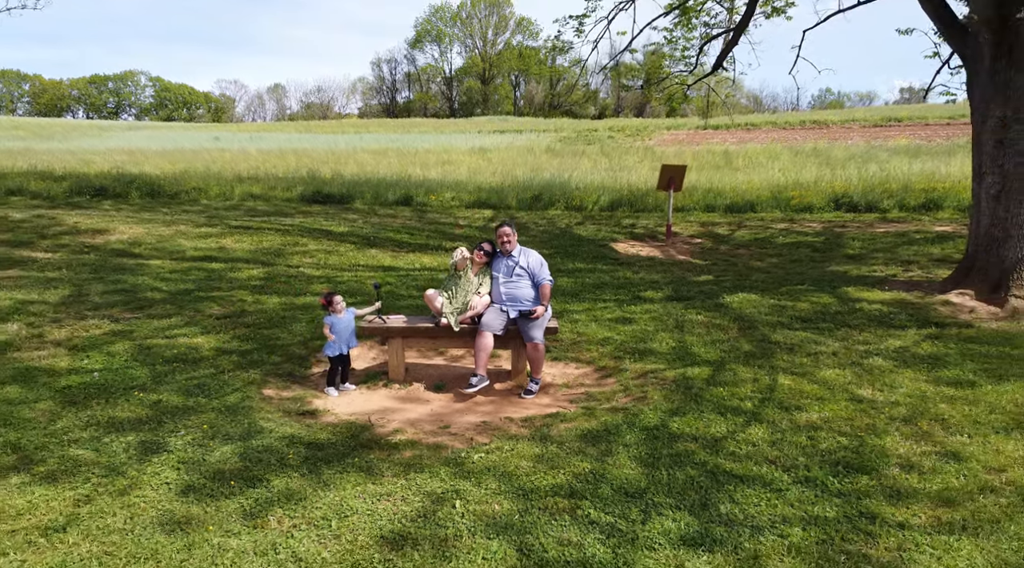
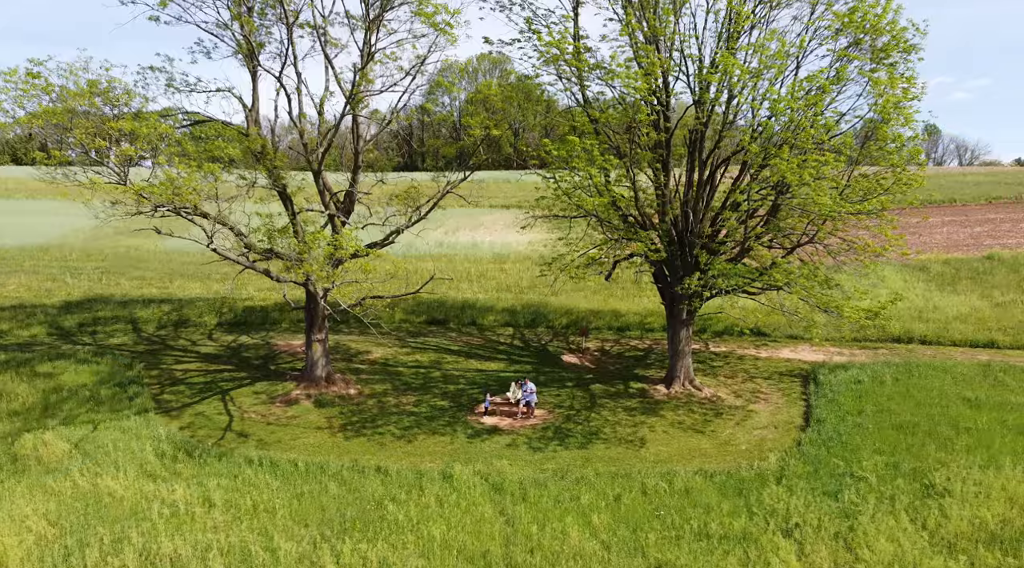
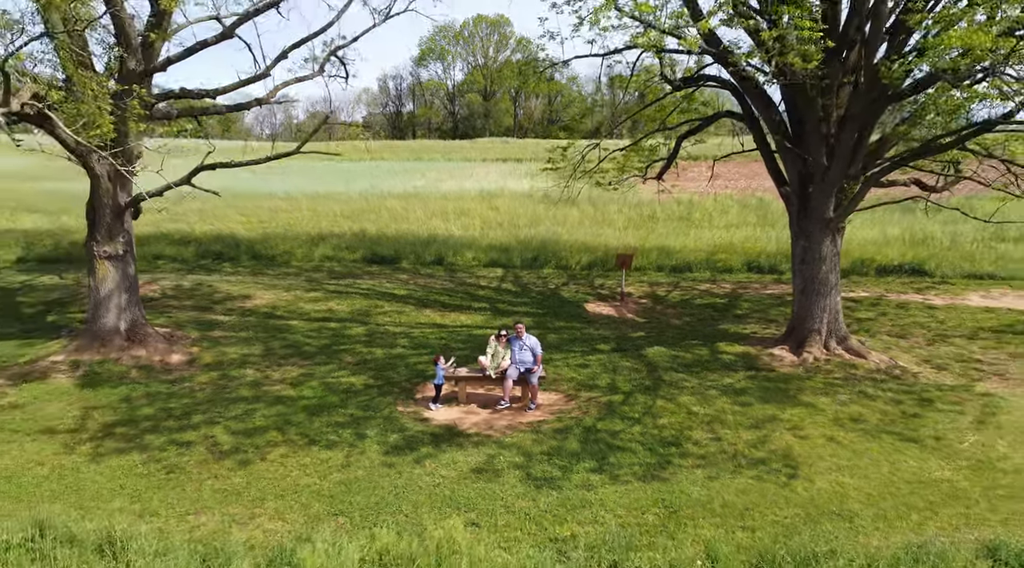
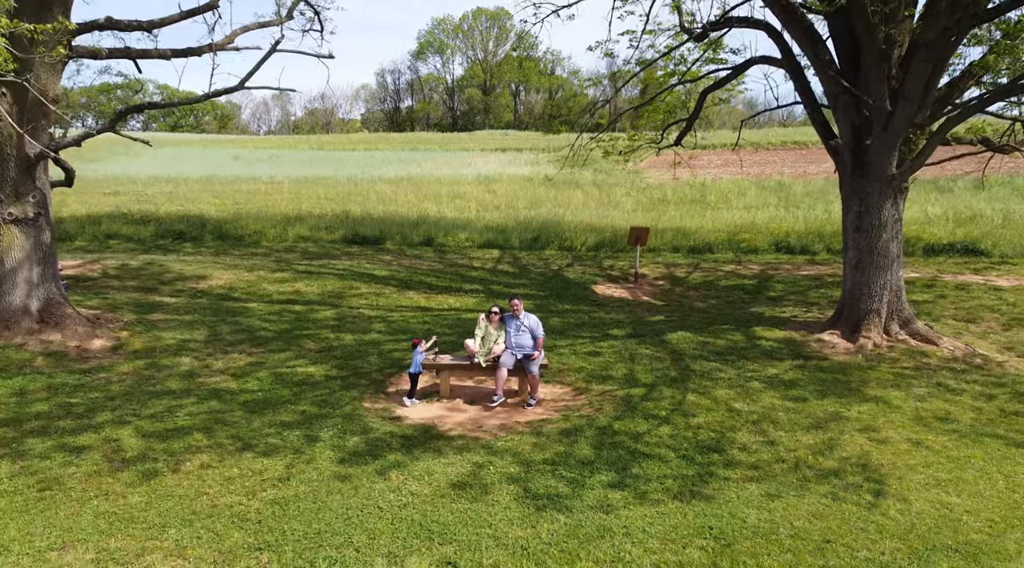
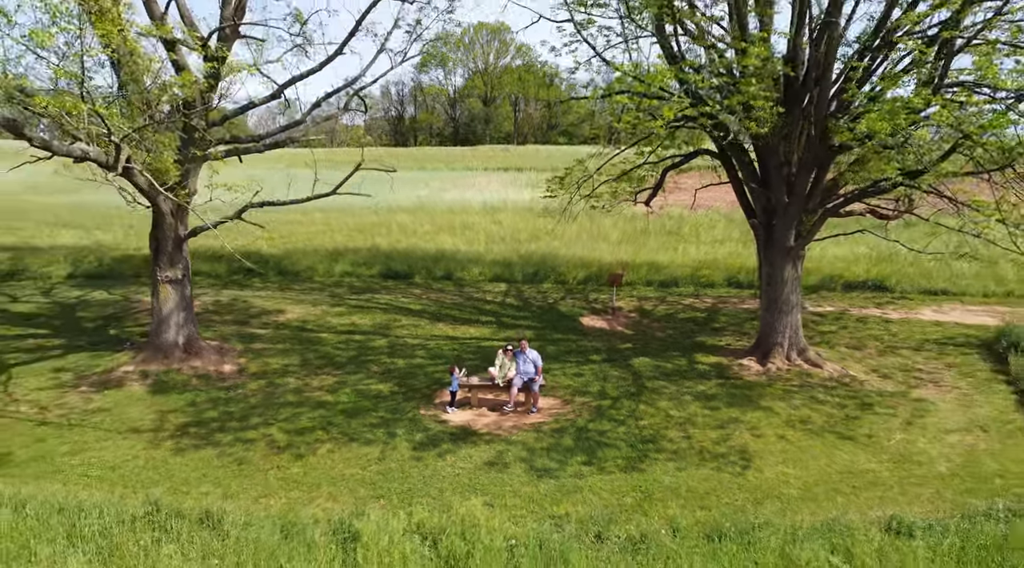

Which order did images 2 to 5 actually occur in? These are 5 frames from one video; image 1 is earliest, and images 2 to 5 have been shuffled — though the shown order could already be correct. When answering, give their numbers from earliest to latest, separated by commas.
4, 3, 5, 2
